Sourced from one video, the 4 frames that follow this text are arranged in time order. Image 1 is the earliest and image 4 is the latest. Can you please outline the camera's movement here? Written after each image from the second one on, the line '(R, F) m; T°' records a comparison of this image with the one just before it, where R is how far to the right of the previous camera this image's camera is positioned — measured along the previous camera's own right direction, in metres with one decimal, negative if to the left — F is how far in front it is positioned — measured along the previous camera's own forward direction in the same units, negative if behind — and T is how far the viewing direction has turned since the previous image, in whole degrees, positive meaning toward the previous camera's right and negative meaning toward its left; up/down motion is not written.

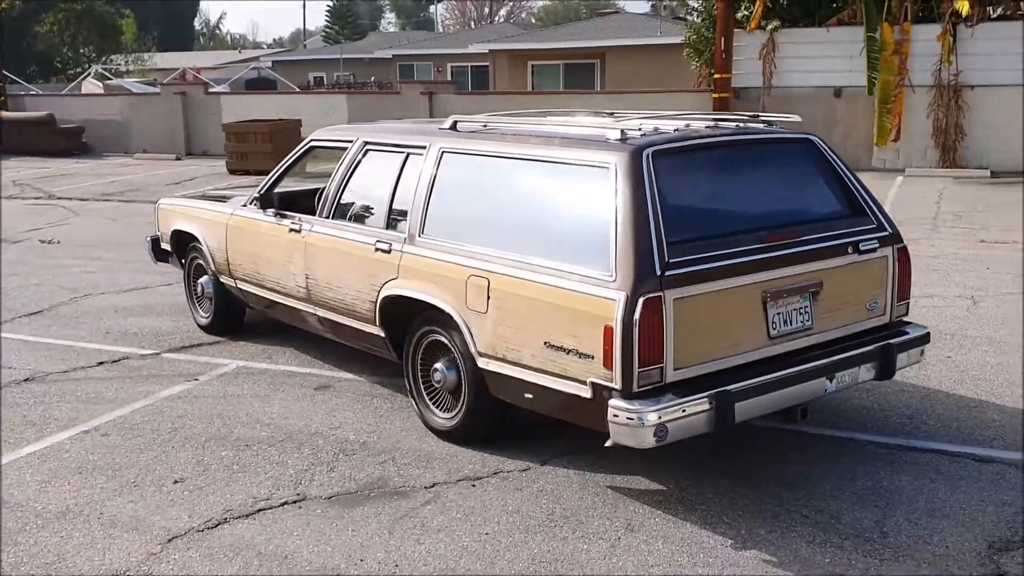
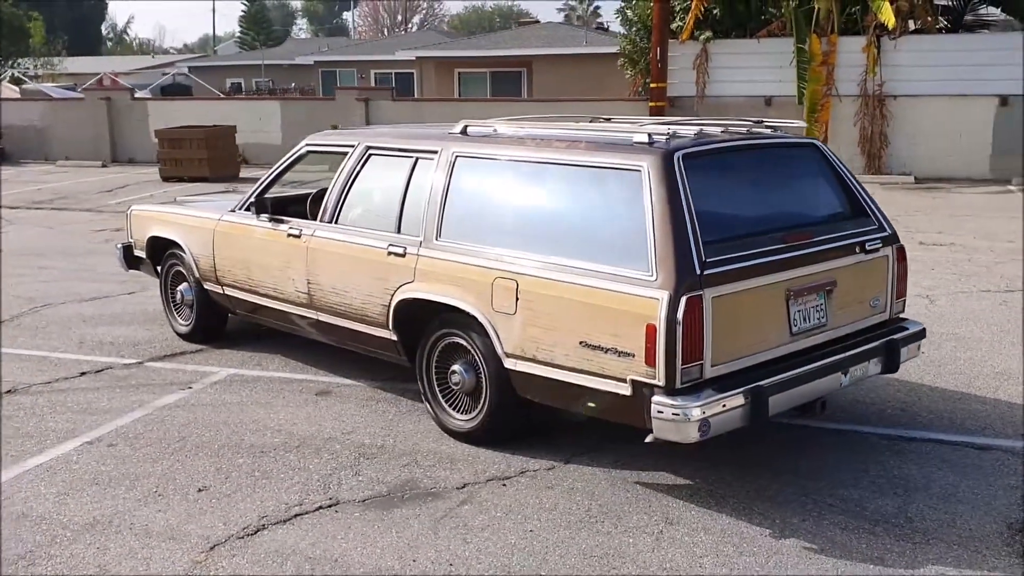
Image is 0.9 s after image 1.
(-0.5, 0.0) m; +5°
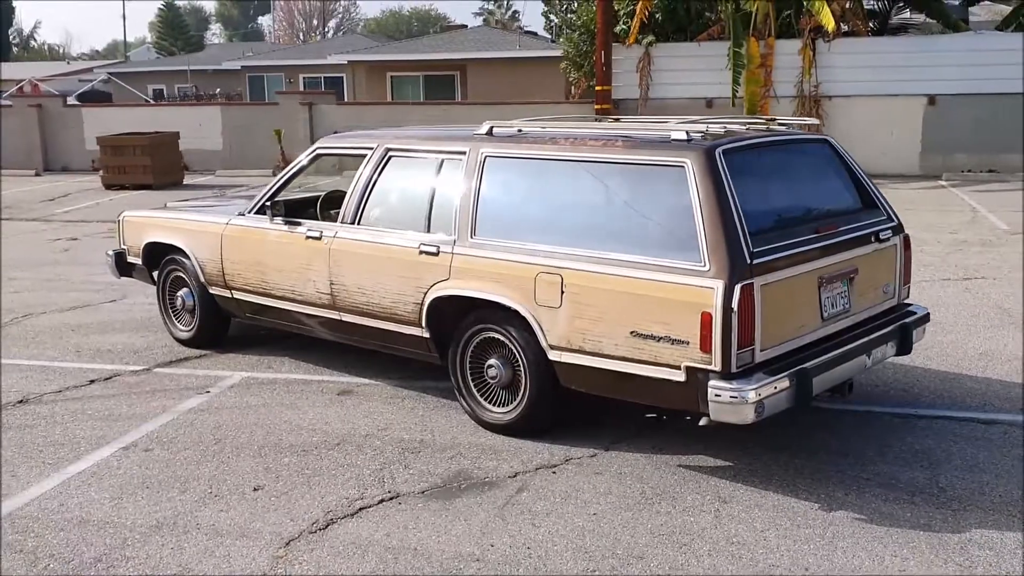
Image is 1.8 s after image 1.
(-0.6, -0.1) m; +5°
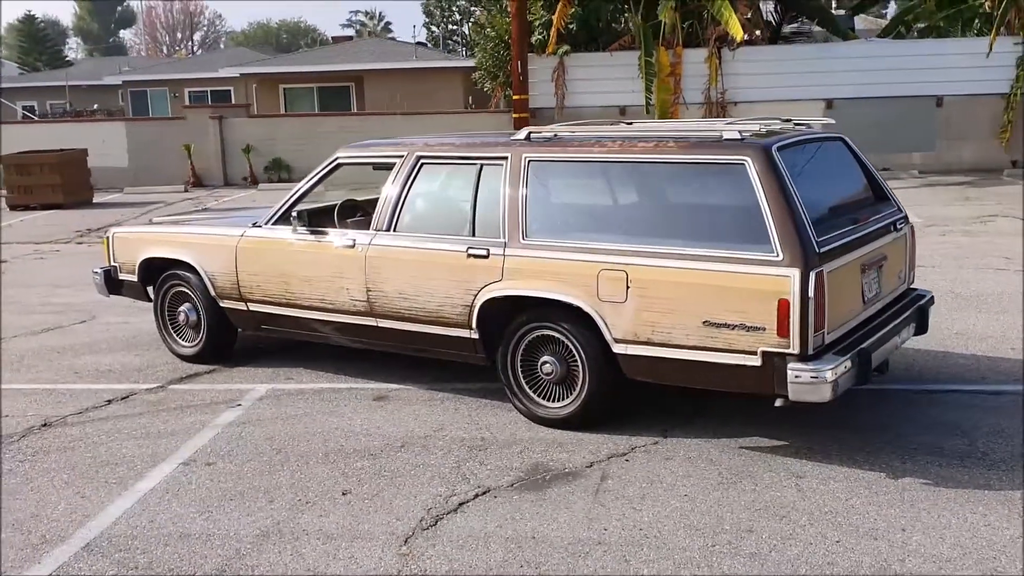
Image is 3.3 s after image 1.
(-0.9, -0.1) m; +7°
